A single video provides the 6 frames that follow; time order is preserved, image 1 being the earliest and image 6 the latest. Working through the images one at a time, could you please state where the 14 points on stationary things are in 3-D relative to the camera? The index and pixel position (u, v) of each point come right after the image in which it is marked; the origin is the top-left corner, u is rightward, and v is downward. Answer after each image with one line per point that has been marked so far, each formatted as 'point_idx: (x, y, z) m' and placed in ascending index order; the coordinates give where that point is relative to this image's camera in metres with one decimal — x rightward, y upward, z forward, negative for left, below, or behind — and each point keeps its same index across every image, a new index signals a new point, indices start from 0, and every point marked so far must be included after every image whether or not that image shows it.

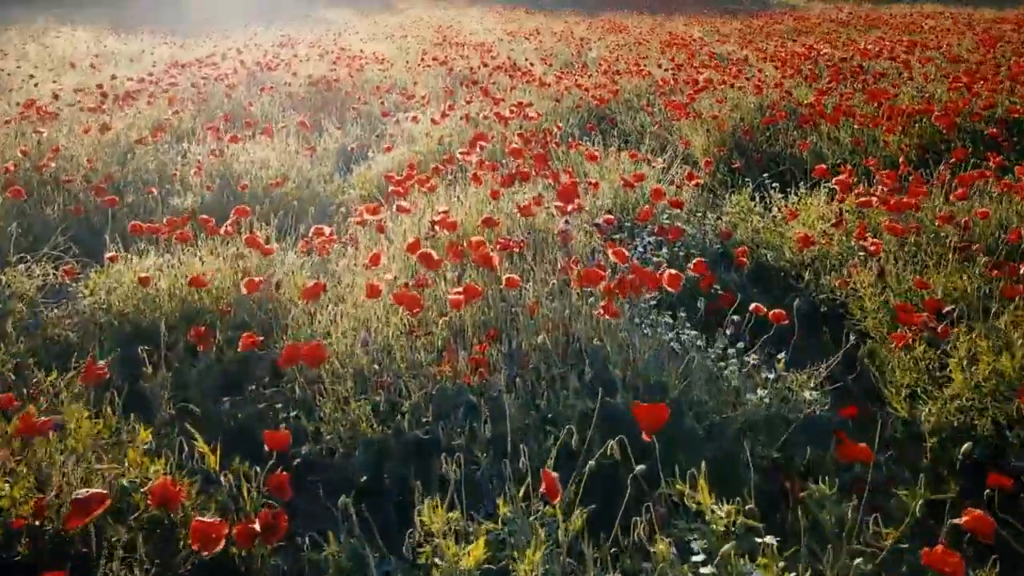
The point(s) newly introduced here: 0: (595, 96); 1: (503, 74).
0: (+0.7, +1.7, +6.9) m
1: (-0.1, +2.3, +8.8) m
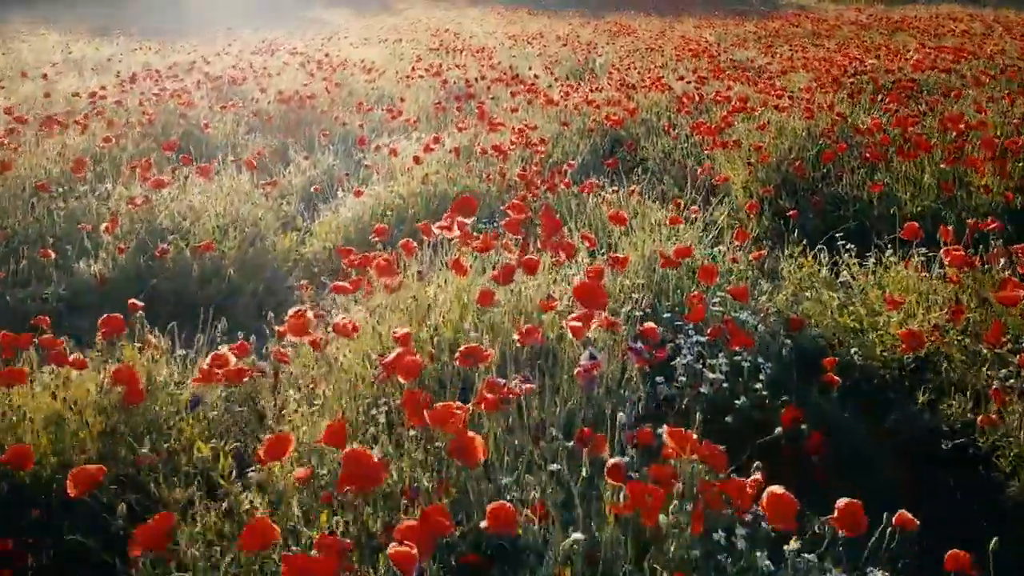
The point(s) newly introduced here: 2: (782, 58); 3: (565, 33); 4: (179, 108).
0: (+0.7, +1.3, +5.9) m
1: (-0.1, +1.9, +7.8) m
2: (+3.4, +2.9, +10.0) m
3: (+1.1, +5.4, +16.5) m
4: (-2.8, +1.5, +6.5) m
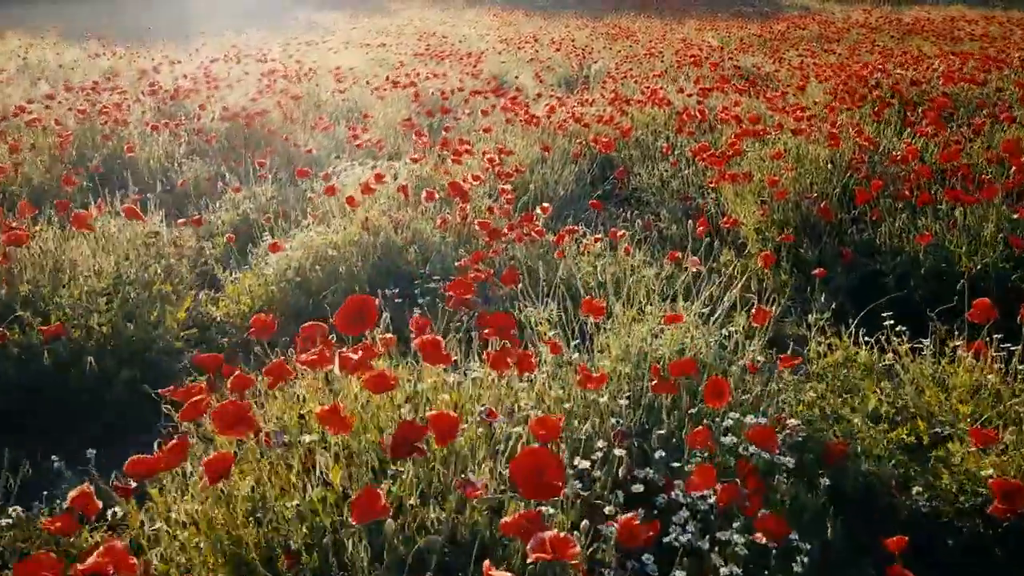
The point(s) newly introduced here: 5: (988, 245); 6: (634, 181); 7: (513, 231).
0: (+0.6, +1.0, +5.1) m
1: (-0.3, +1.6, +6.9) m
2: (+3.3, +2.6, +9.1) m
3: (+1.0, +5.1, +15.7) m
4: (-3.0, +1.2, +5.7) m
5: (+2.0, +0.2, +3.3) m
6: (+0.8, +0.7, +5.3) m
7: (0.0, +0.2, +3.3) m
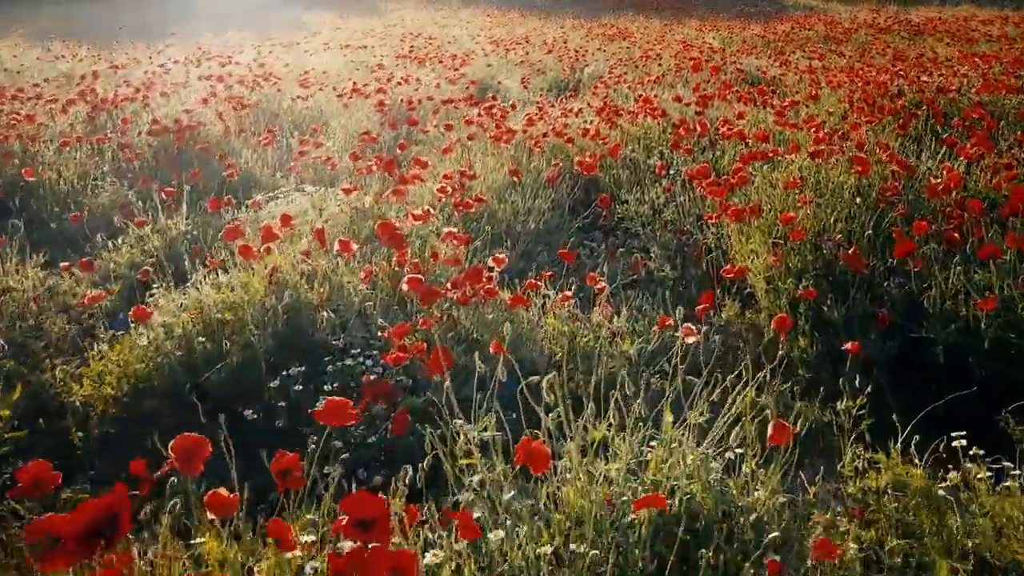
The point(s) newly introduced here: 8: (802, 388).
0: (+0.4, +0.7, +4.3) m
1: (-0.5, +1.3, +6.2) m
2: (+3.1, +2.3, +8.3) m
3: (+0.8, +4.8, +14.9) m
4: (-3.2, +0.9, +4.9) m
5: (+1.8, -0.1, +2.5) m
6: (+0.6, +0.5, +4.5) m
7: (-0.2, 0.0, +2.5) m
8: (+1.1, -0.4, +2.8) m
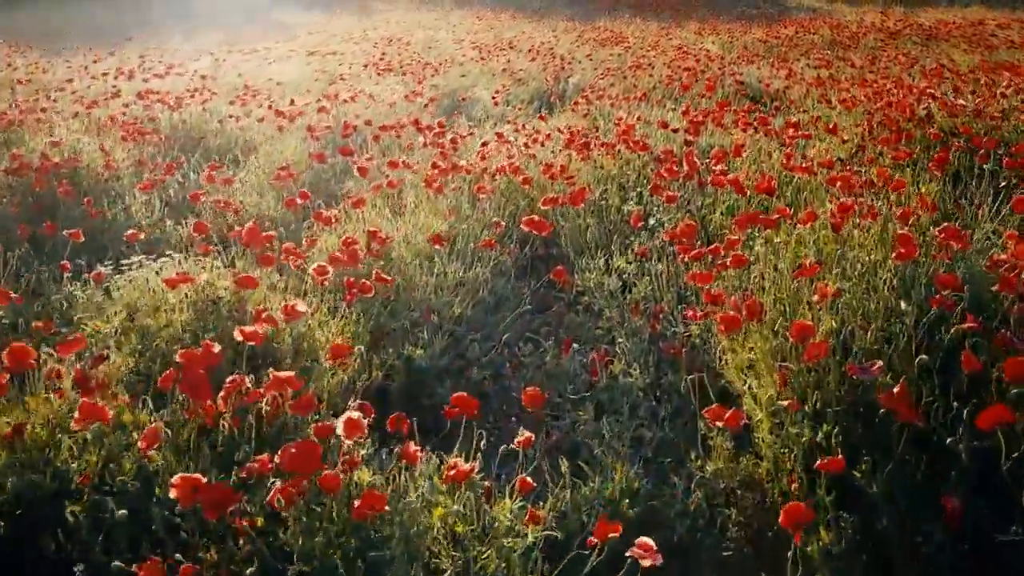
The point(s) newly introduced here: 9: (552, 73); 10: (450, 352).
0: (0.0, +0.3, +3.3) m
1: (-0.8, +0.9, +5.1) m
2: (+2.8, +1.9, +7.3) m
3: (+0.5, +4.4, +13.9) m
4: (-3.5, +0.5, +3.9) m
5: (+1.5, -0.5, +1.5) m
6: (+0.3, 0.0, +3.5) m
7: (-0.5, -0.4, +1.5) m
8: (+0.7, -0.8, +1.8) m
9: (+0.5, +2.9, +10.4) m
10: (-0.2, -0.3, +3.0) m
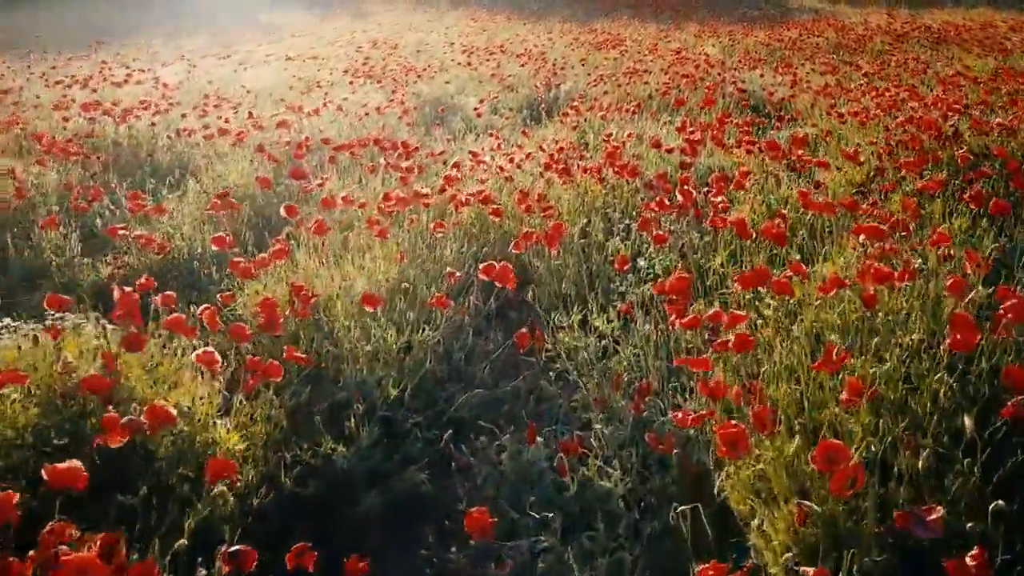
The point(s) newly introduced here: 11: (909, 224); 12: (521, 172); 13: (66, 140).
0: (-0.1, 0.0, +2.7) m
1: (-0.9, +0.7, +4.6) m
2: (+2.6, +1.7, +6.7) m
3: (+0.4, +4.1, +13.3) m
4: (-3.6, +0.3, +3.3) m
5: (+1.3, -0.7, +0.9) m
6: (+0.1, -0.2, +2.9) m
7: (-0.7, -0.7, +0.9) m
8: (+0.6, -1.0, +1.2) m
9: (+0.4, +2.7, +9.8) m
10: (-0.4, -0.5, +2.4) m
11: (+1.6, +0.3, +3.2) m
12: (0.0, +0.7, +4.7) m
13: (-2.9, +1.0, +5.1) m
